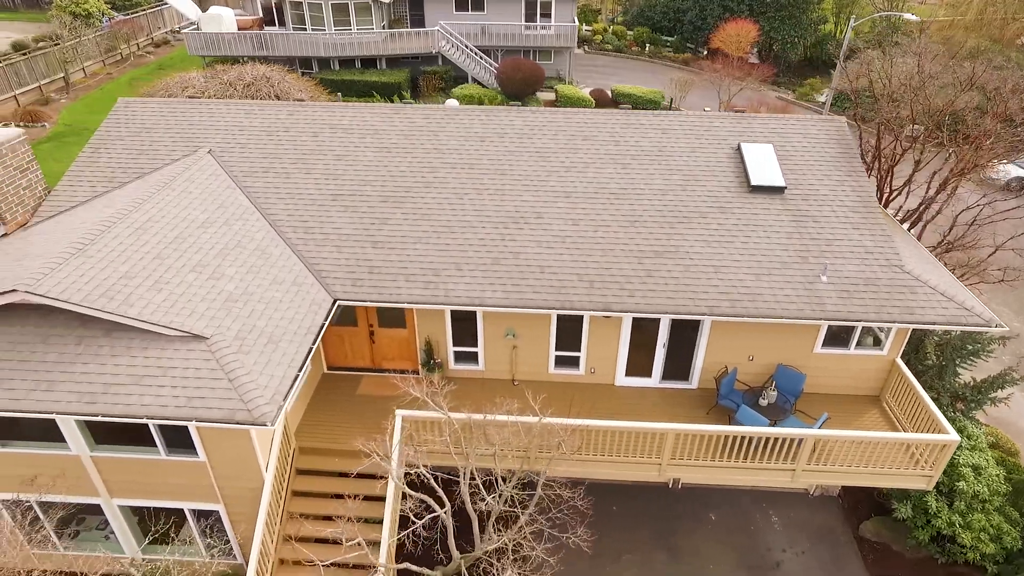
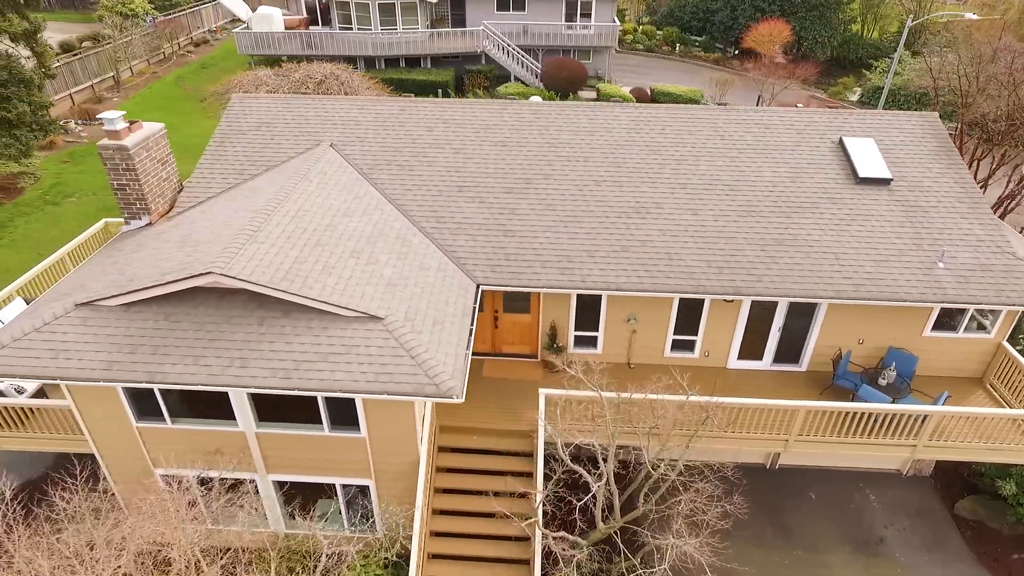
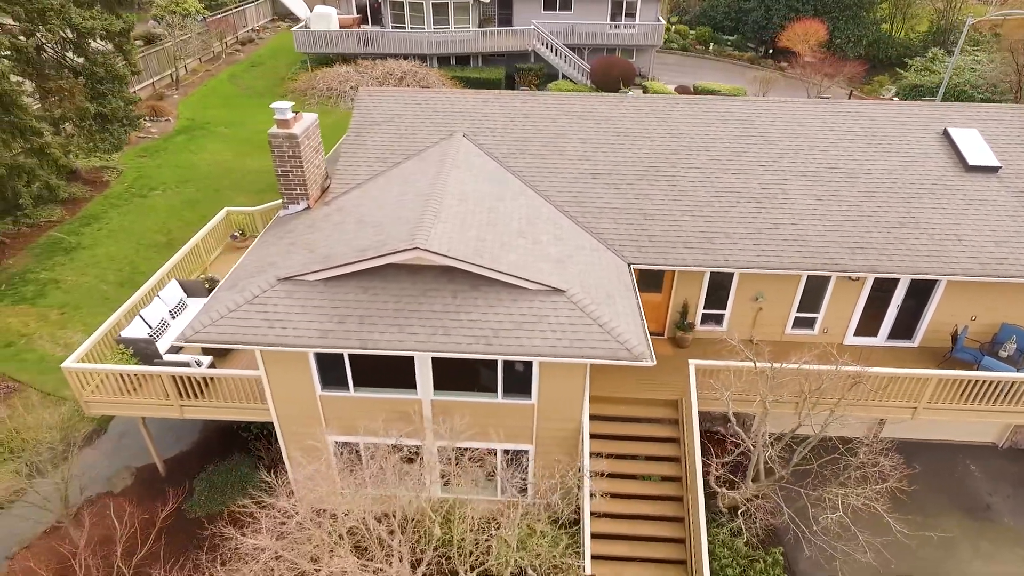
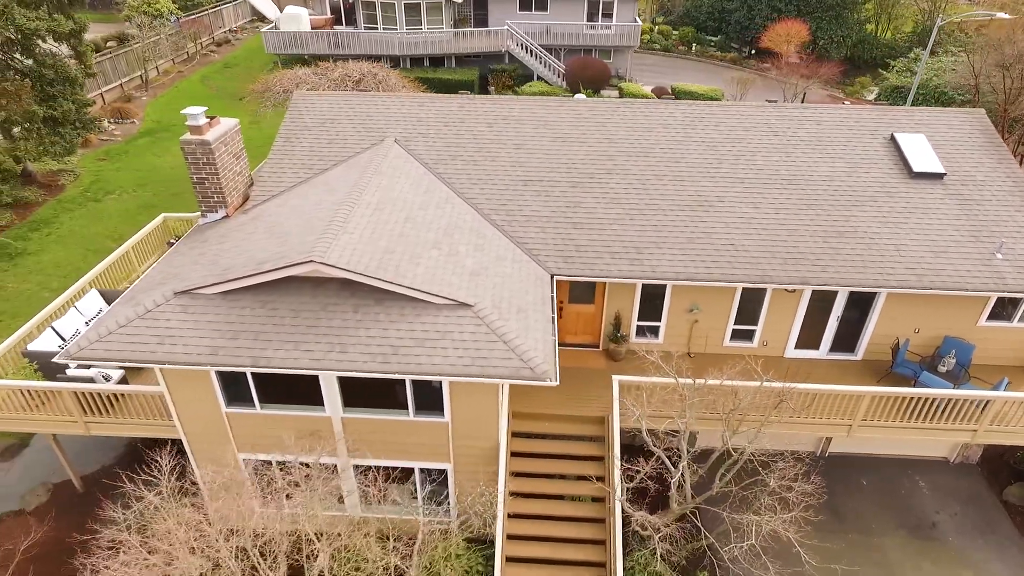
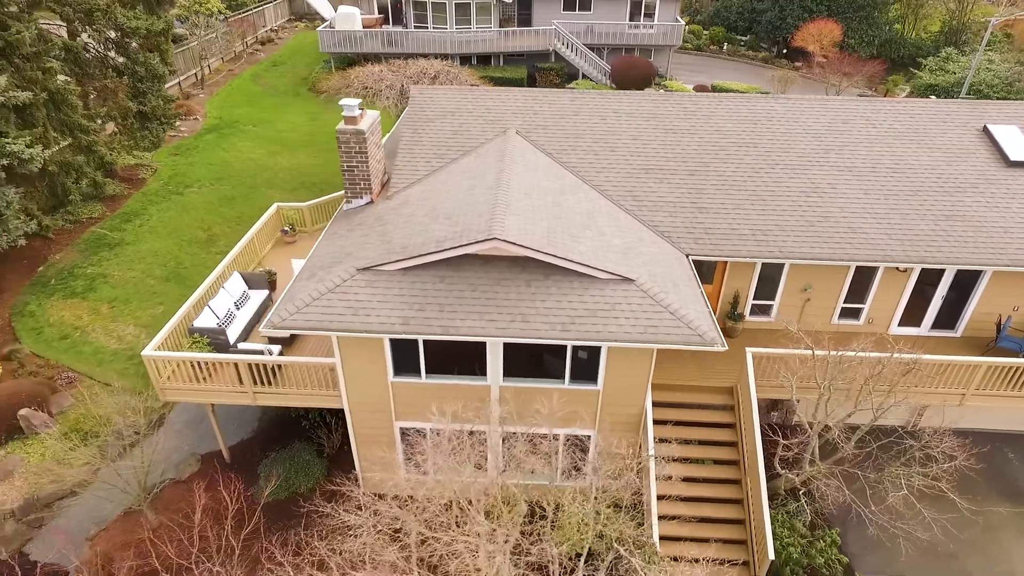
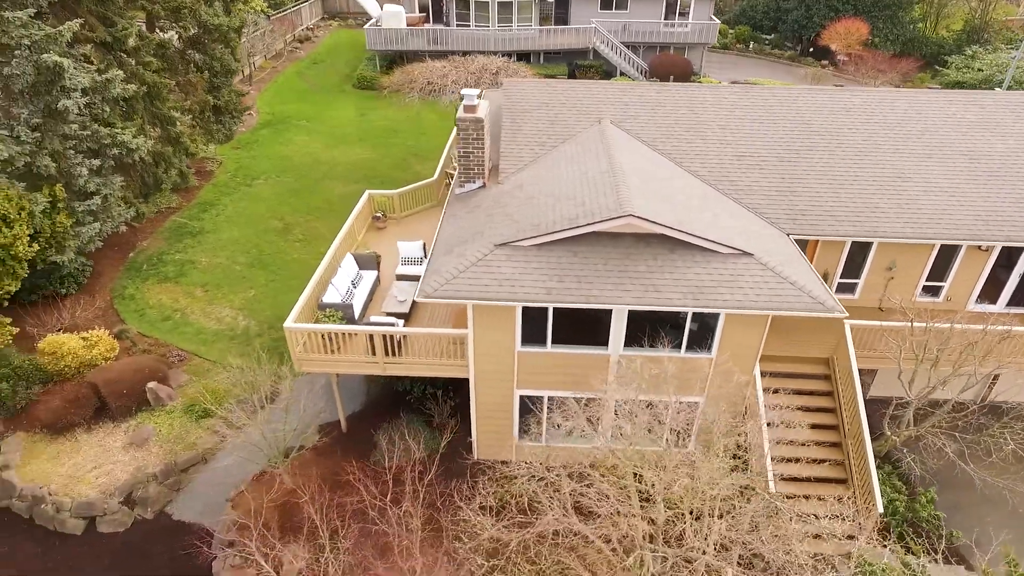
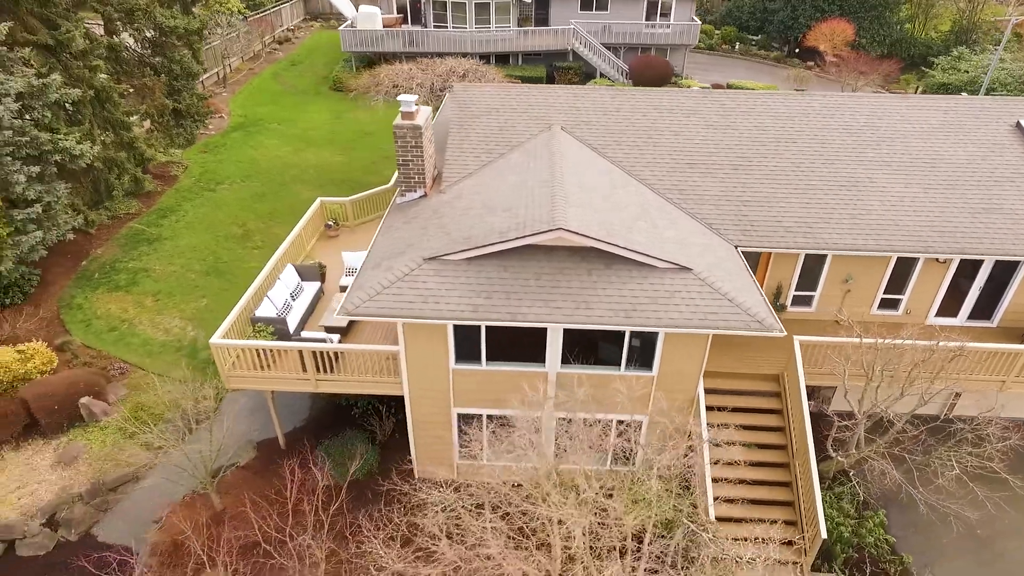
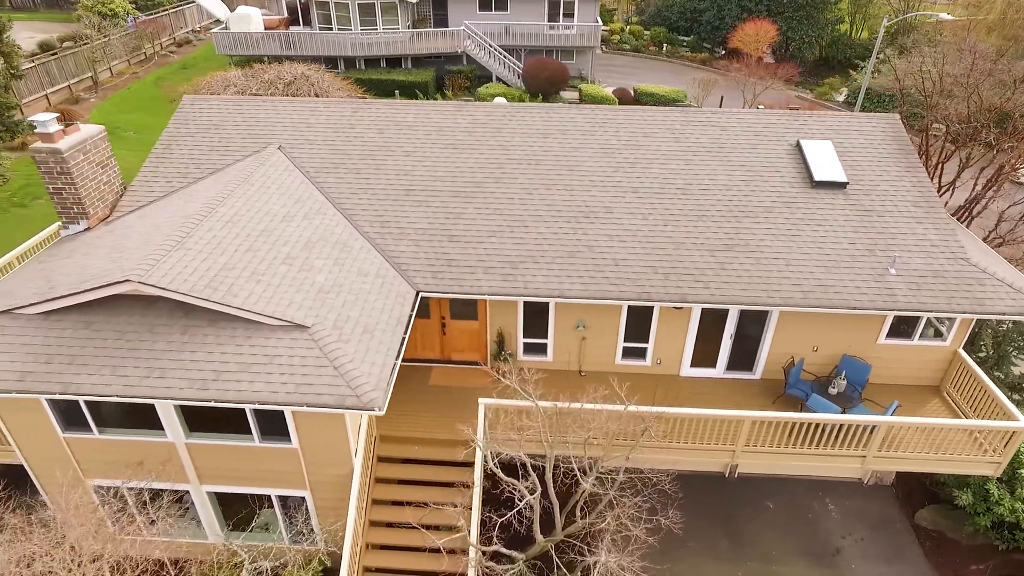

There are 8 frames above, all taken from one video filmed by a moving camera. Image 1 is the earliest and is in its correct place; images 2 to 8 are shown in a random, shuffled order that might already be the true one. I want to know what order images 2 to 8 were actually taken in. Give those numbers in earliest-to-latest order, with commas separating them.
8, 2, 4, 3, 5, 7, 6
